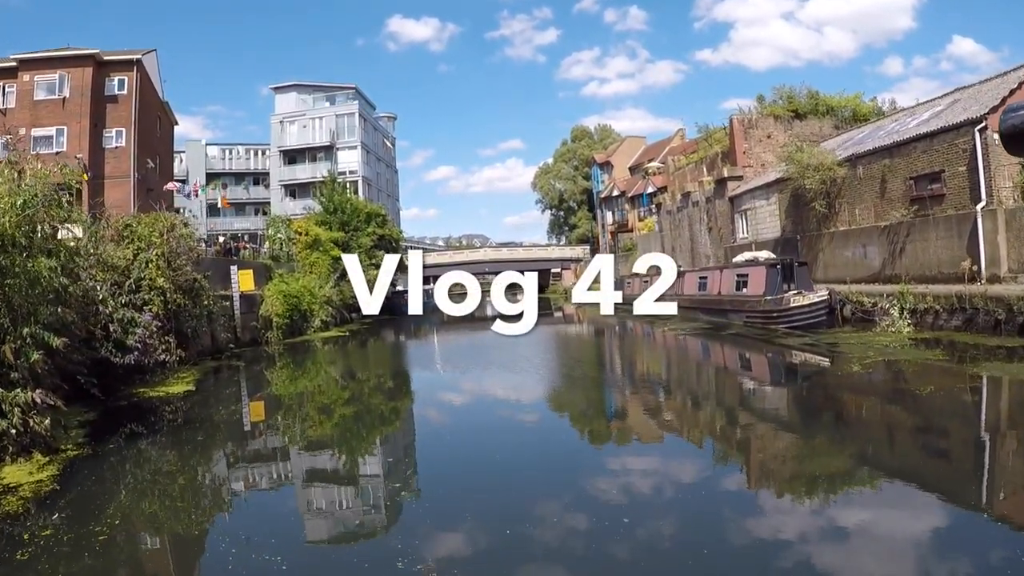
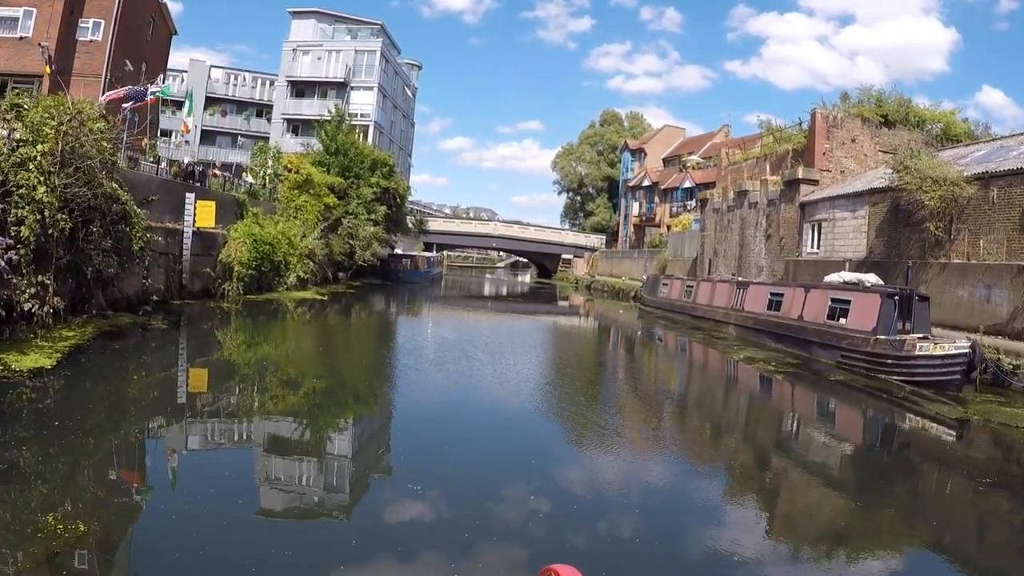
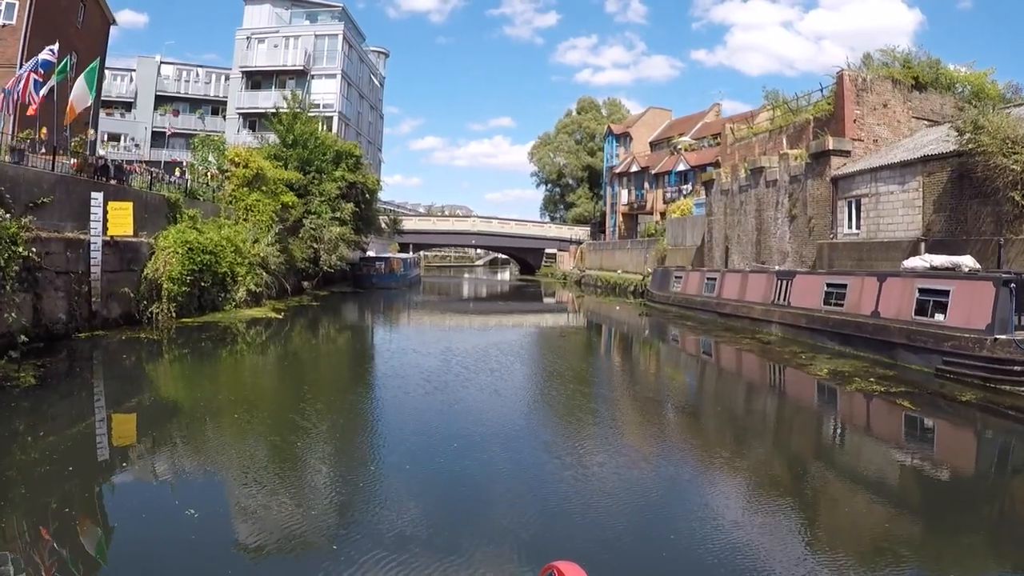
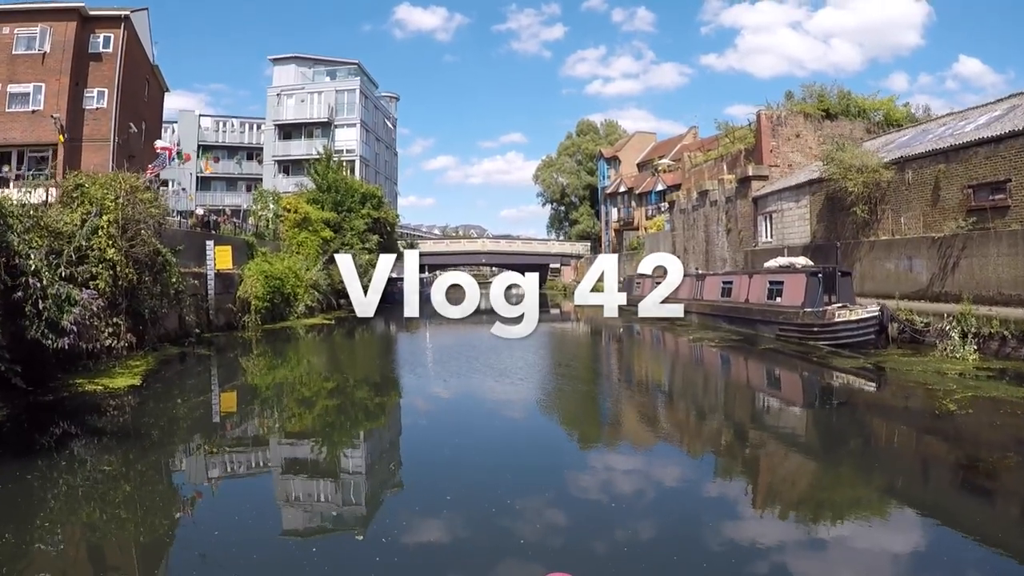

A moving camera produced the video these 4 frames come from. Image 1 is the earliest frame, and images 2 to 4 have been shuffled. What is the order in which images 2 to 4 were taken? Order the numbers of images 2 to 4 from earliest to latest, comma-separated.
4, 2, 3
